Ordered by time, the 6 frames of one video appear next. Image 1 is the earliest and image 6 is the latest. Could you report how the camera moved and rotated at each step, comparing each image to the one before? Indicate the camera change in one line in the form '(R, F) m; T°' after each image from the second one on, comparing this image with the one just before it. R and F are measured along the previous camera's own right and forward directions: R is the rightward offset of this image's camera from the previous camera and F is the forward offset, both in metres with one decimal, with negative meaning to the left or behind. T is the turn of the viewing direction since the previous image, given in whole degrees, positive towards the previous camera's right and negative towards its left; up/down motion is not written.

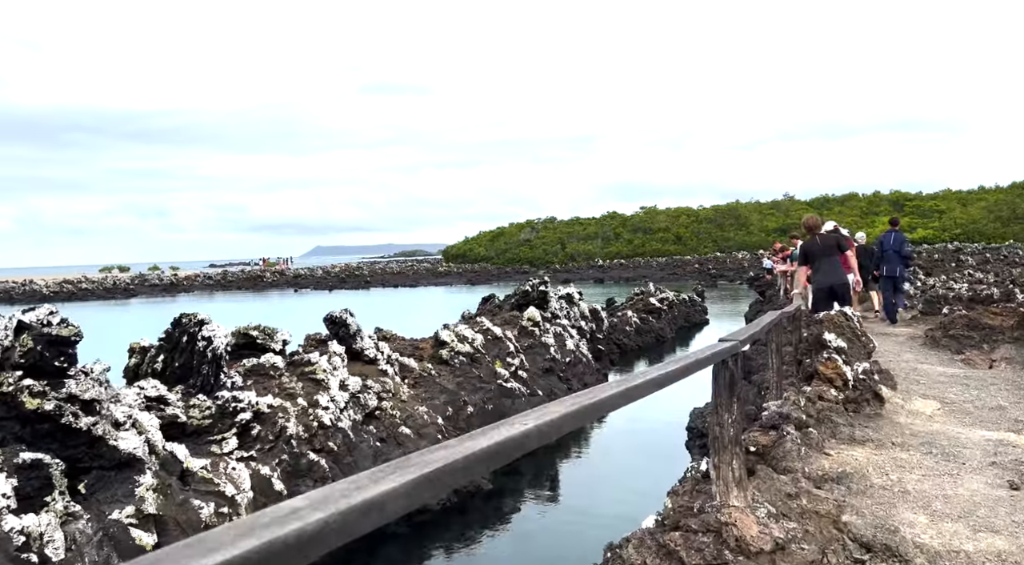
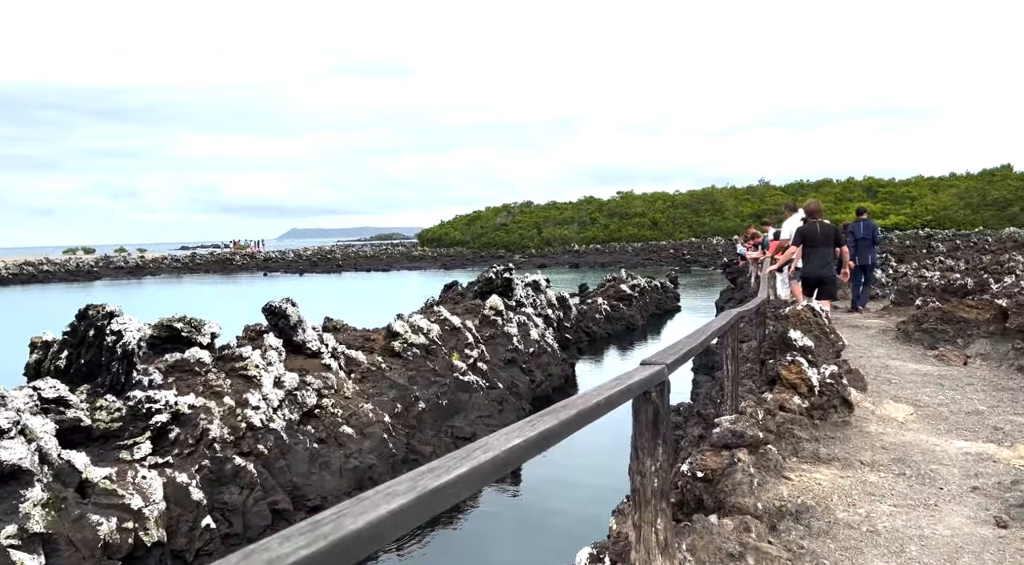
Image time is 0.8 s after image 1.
(+0.3, +0.7) m; +2°
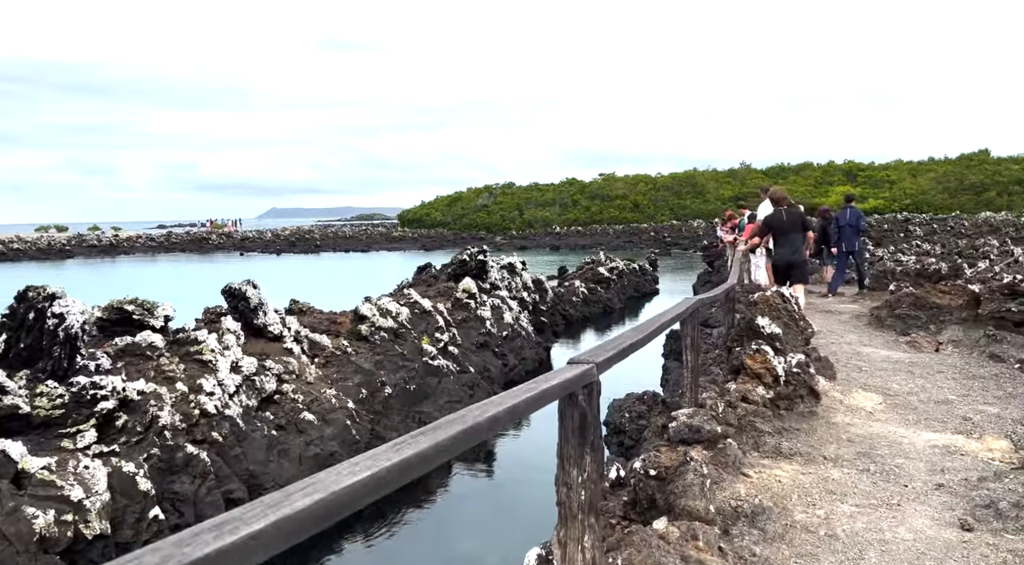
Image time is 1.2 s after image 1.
(+0.2, +0.3) m; +1°
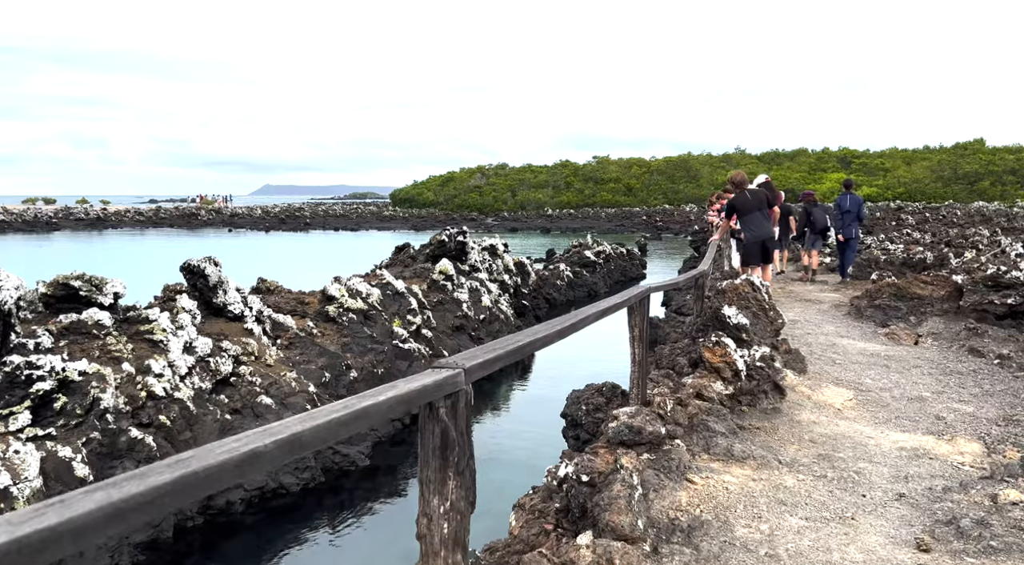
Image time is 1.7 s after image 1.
(+0.3, +0.3) m; 0°
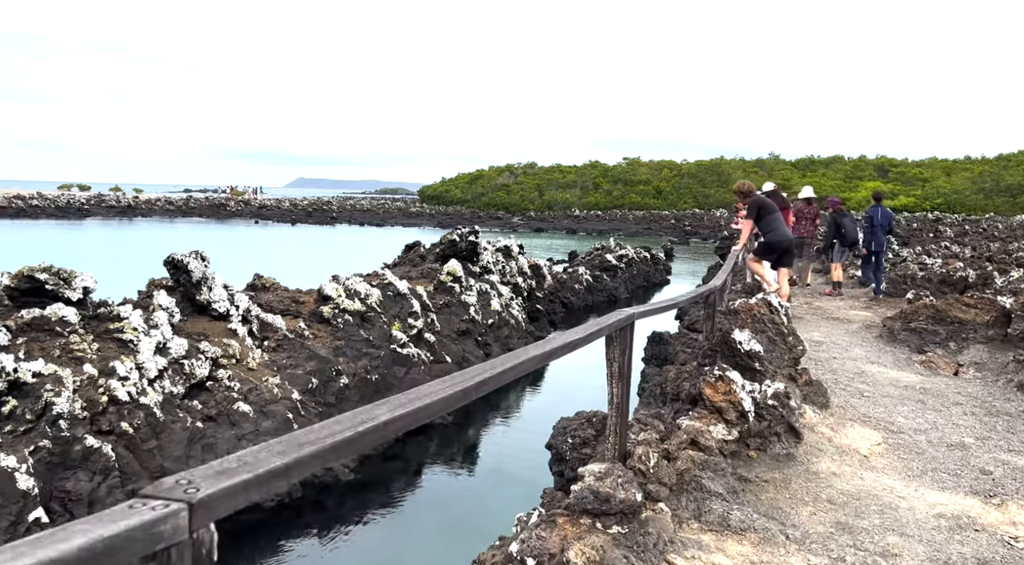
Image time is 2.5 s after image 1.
(+0.3, +0.7) m; -2°
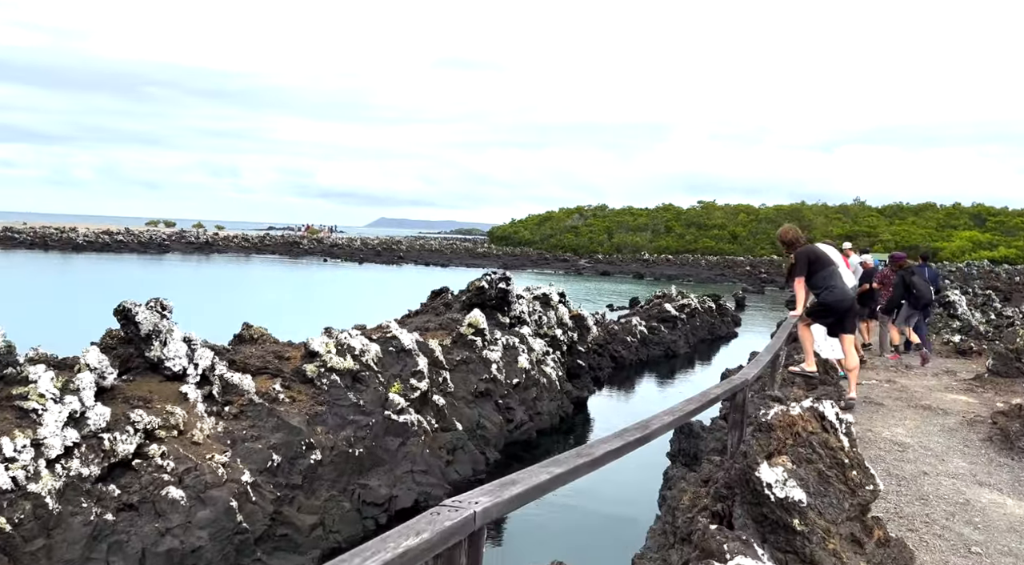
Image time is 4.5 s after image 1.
(+0.7, +1.7) m; -5°
